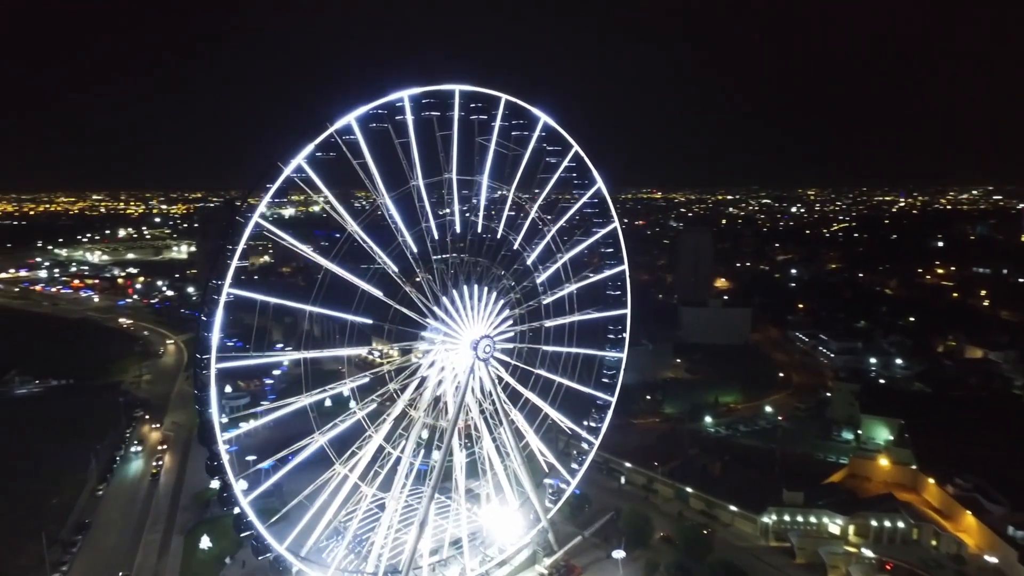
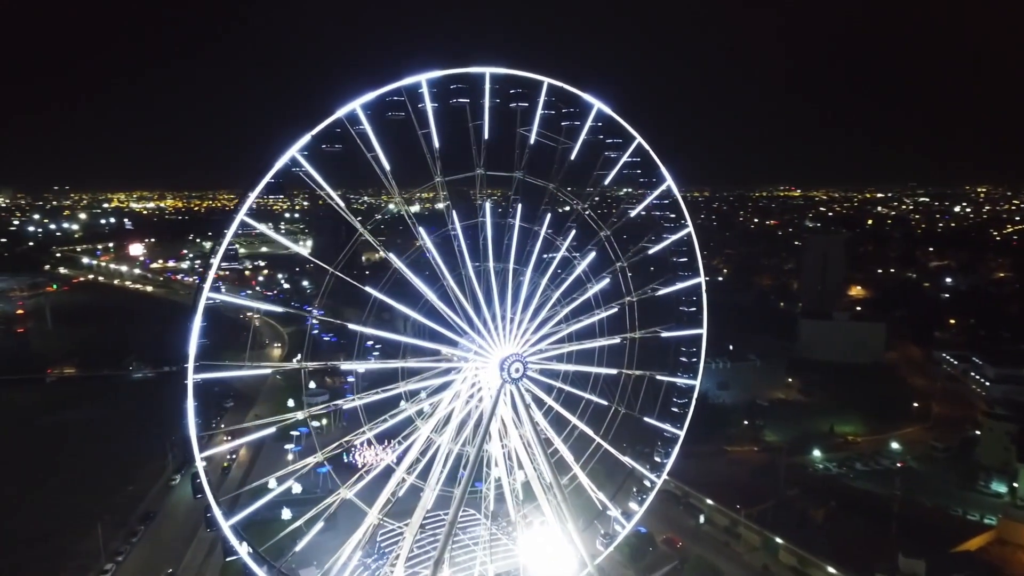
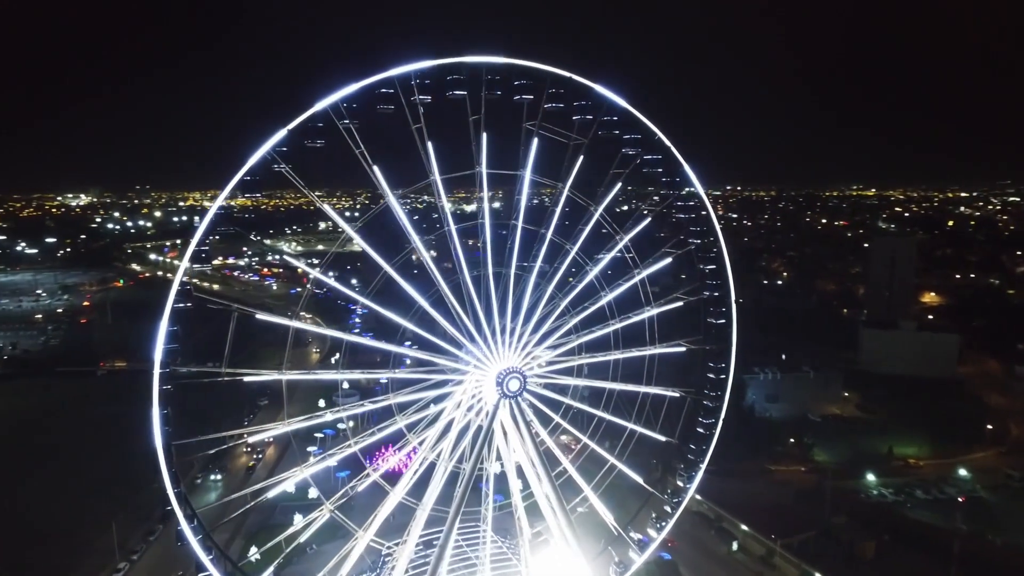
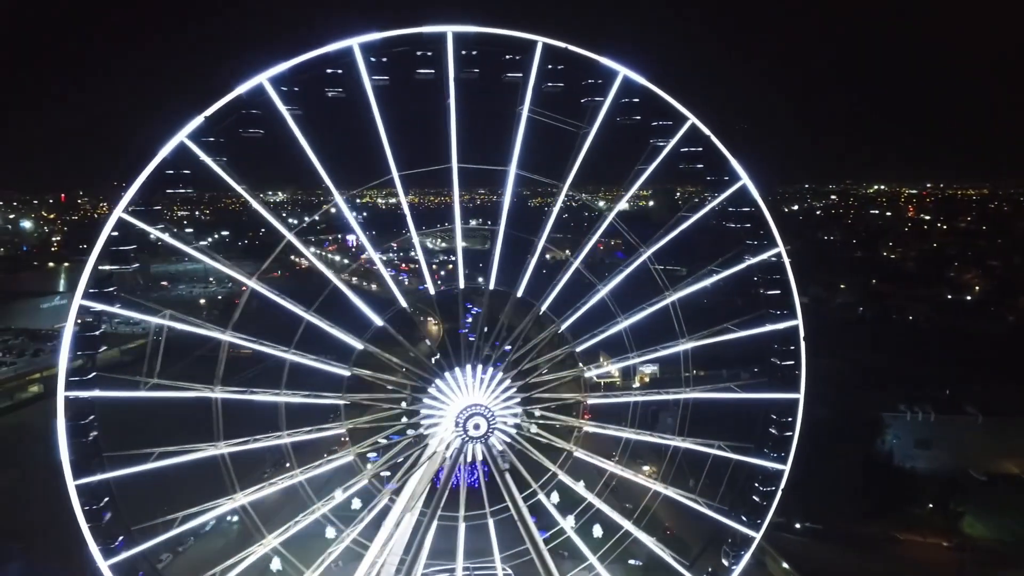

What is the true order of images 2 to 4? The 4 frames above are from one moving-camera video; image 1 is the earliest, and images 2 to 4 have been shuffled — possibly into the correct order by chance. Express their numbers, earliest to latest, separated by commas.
2, 3, 4
